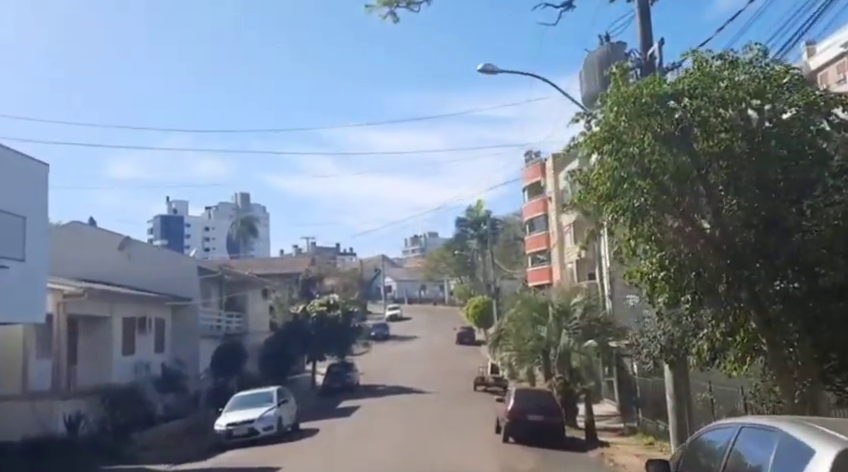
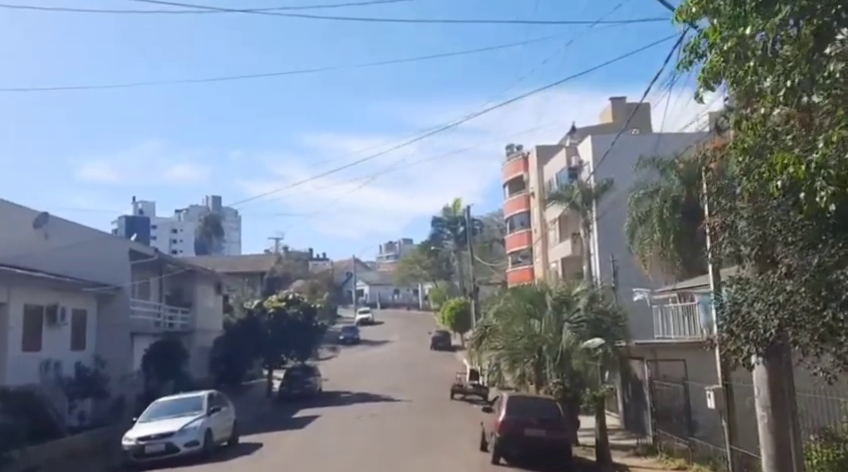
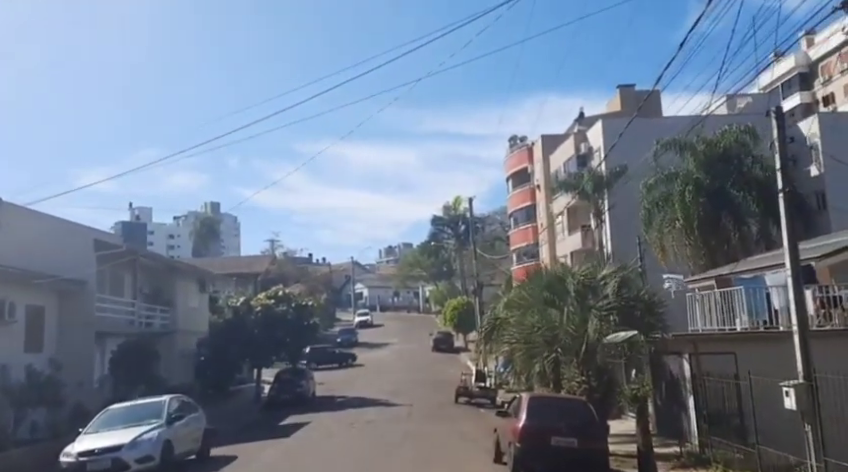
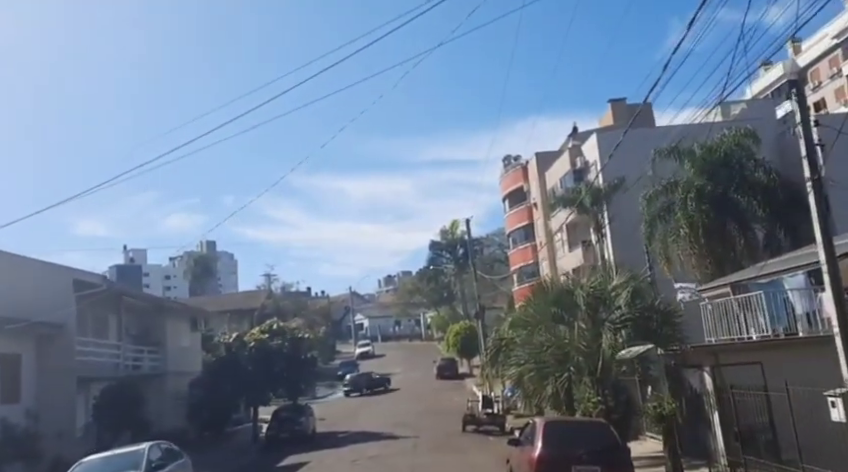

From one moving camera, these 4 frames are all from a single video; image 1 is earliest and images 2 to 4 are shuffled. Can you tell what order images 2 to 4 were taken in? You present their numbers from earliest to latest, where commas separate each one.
2, 3, 4
